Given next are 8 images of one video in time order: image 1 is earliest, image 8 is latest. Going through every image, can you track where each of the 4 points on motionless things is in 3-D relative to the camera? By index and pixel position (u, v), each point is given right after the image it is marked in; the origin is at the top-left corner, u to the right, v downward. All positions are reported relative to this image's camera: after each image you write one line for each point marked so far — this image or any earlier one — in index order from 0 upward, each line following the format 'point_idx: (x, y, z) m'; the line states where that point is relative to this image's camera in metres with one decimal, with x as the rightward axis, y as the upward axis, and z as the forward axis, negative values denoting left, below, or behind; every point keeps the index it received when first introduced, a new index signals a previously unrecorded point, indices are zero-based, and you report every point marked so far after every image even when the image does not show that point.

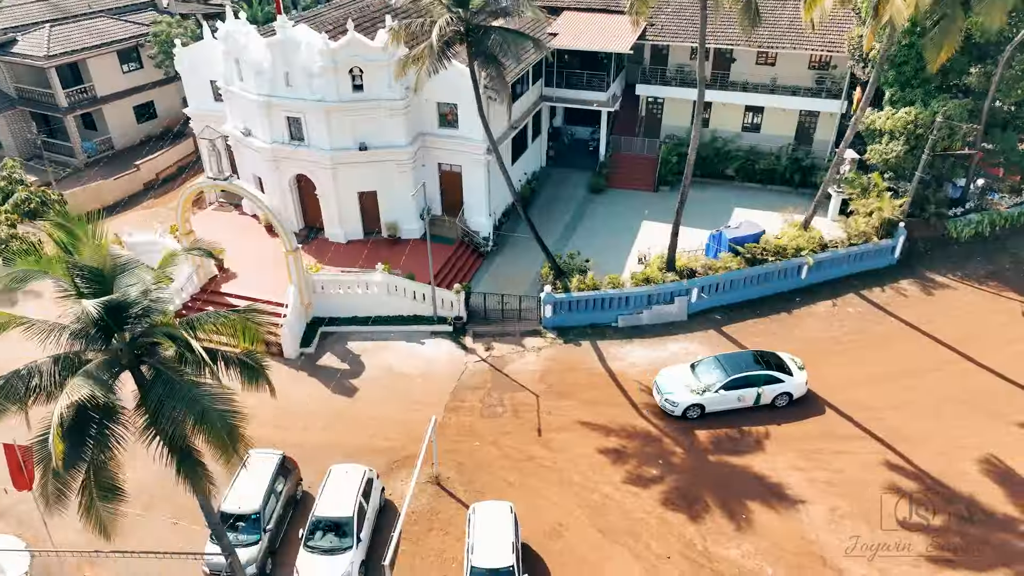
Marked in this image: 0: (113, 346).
0: (-5.7, -0.8, +10.1) m
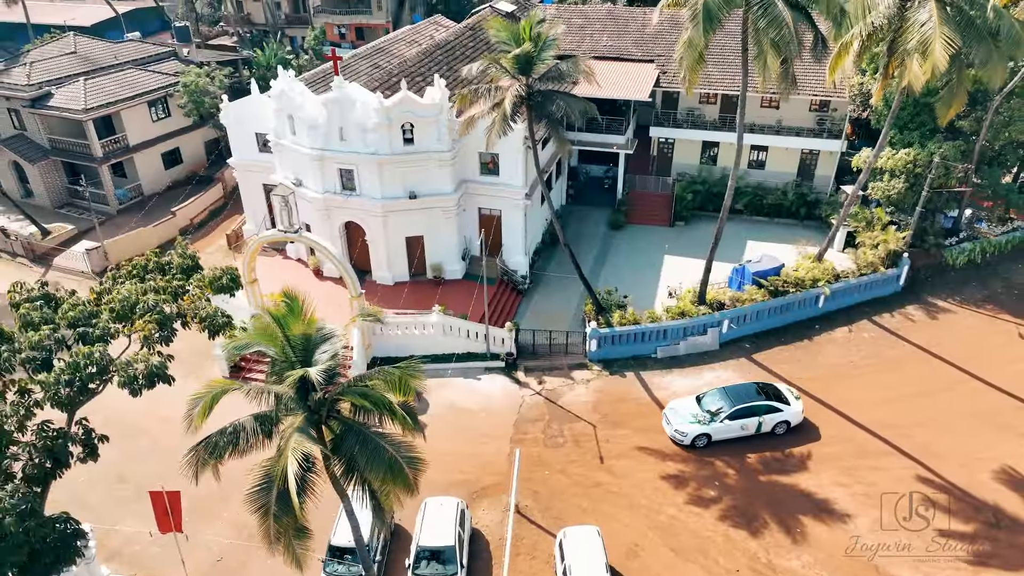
0: (-3.3, -1.9, +11.6) m
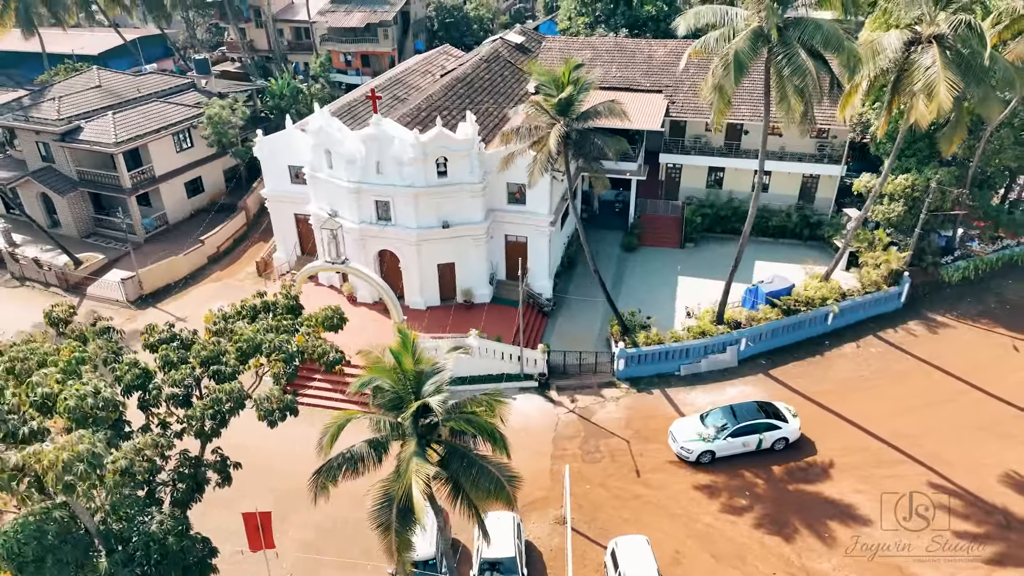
0: (-1.7, -2.6, +13.0) m
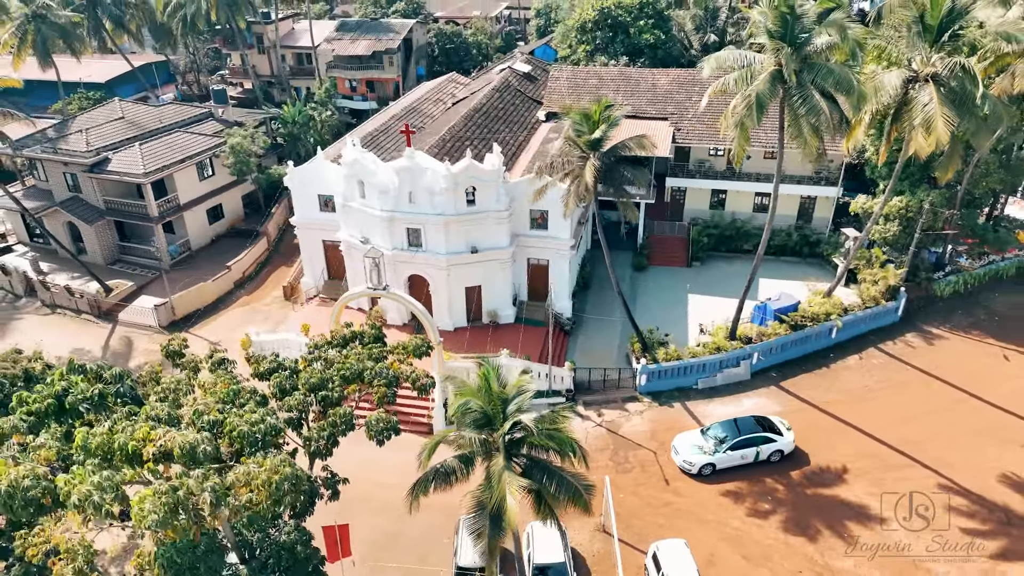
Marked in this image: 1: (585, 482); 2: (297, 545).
0: (-0.2, -3.2, +14.5) m
1: (+1.5, -4.0, +14.8) m
2: (-4.0, -4.7, +13.1) m
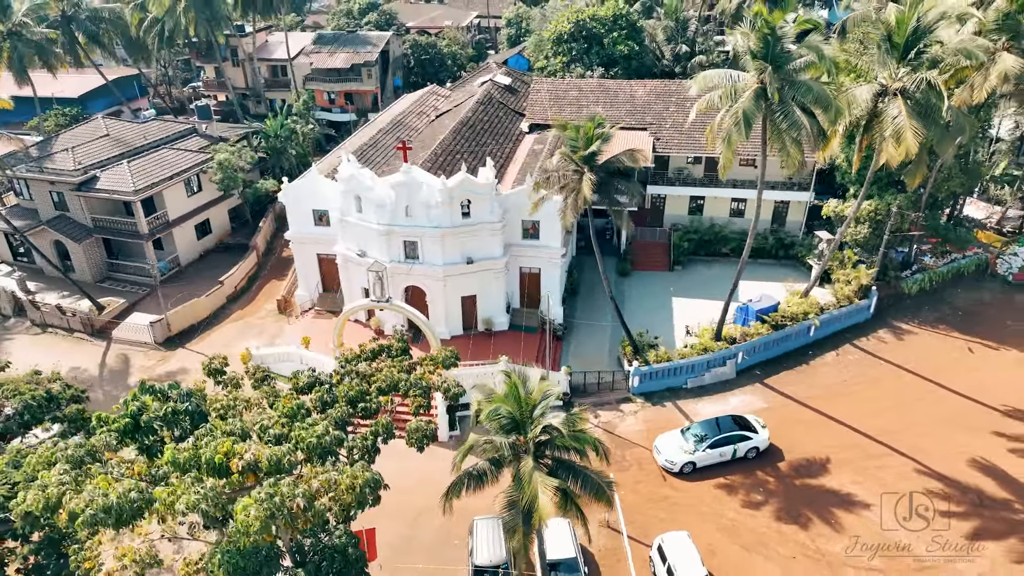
0: (+0.4, -3.5, +15.6) m
1: (+2.1, -4.3, +15.9) m
2: (-3.3, -5.1, +14.0) m
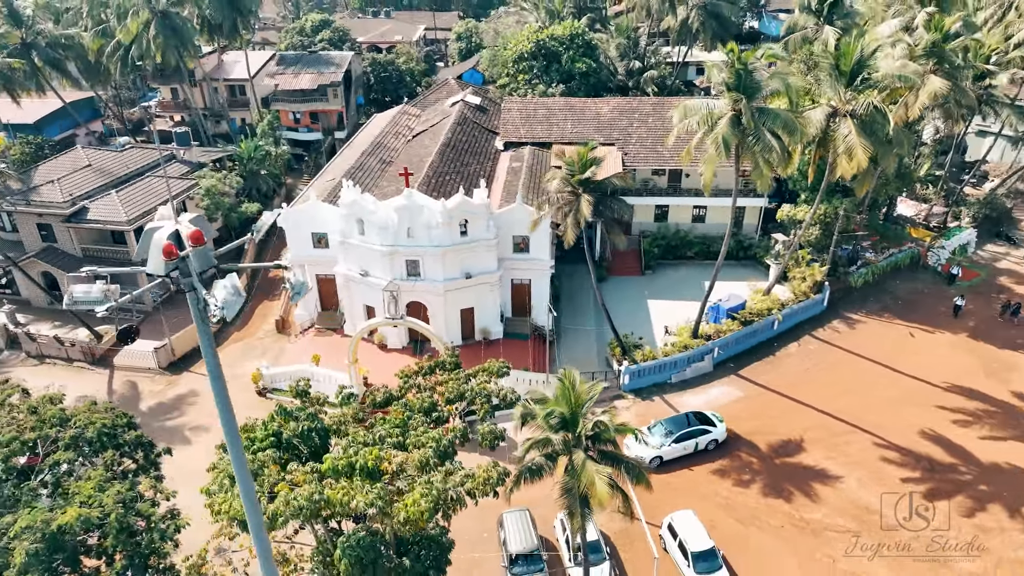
0: (+1.7, -4.0, +18.1) m
1: (+3.4, -4.6, +18.6) m
2: (-1.8, -5.7, +16.2) m
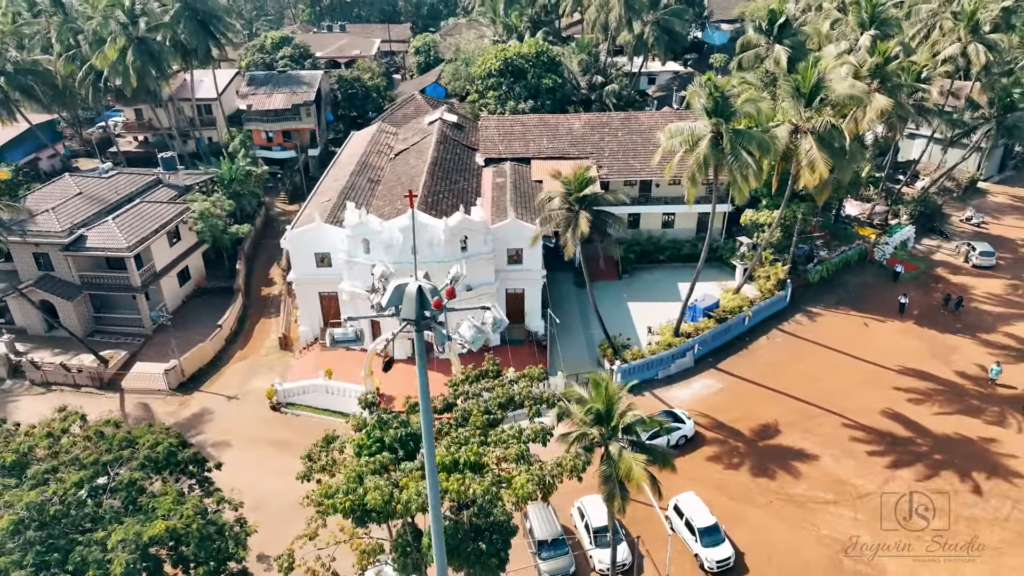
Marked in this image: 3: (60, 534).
0: (+3.0, -4.3, +20.8) m
1: (+4.6, -4.9, +21.4) m
2: (-0.3, -6.2, +18.6) m
3: (-12.1, -6.6, +19.1) m
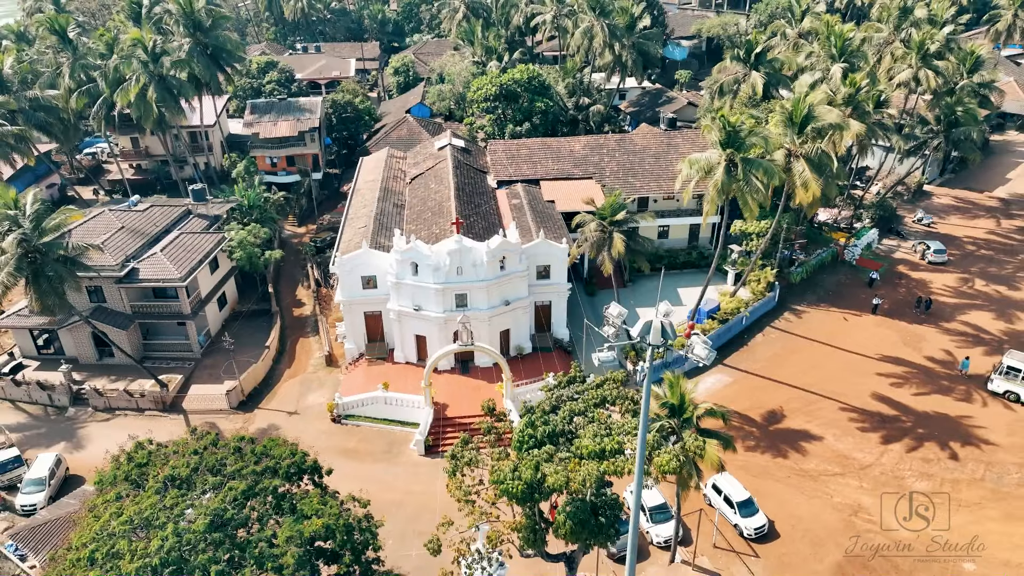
0: (+6.1, -4.8, +25.2) m
1: (+7.8, -5.4, +25.9) m
2: (+3.1, -6.8, +22.7) m
3: (-8.7, -7.7, +22.3) m
